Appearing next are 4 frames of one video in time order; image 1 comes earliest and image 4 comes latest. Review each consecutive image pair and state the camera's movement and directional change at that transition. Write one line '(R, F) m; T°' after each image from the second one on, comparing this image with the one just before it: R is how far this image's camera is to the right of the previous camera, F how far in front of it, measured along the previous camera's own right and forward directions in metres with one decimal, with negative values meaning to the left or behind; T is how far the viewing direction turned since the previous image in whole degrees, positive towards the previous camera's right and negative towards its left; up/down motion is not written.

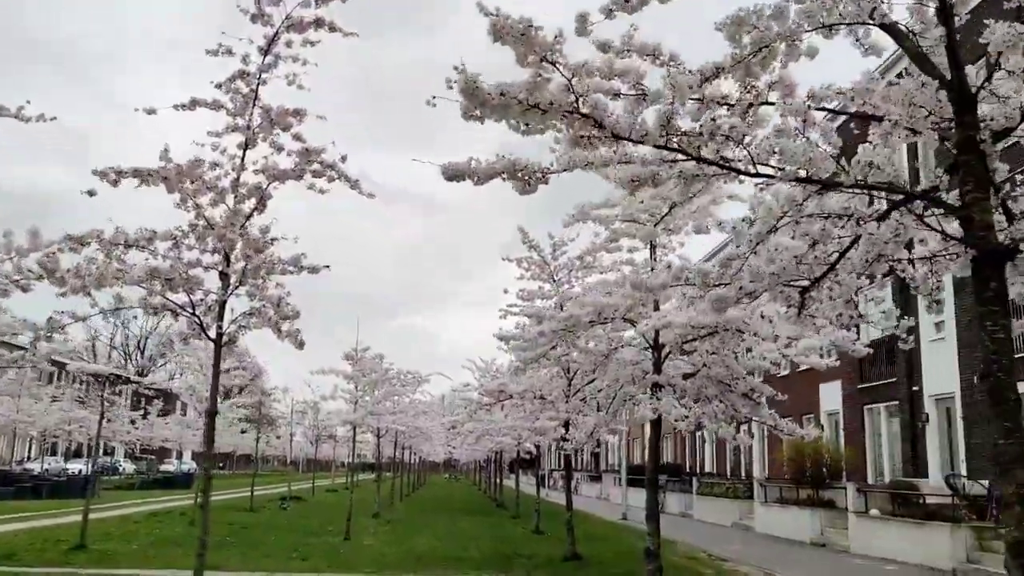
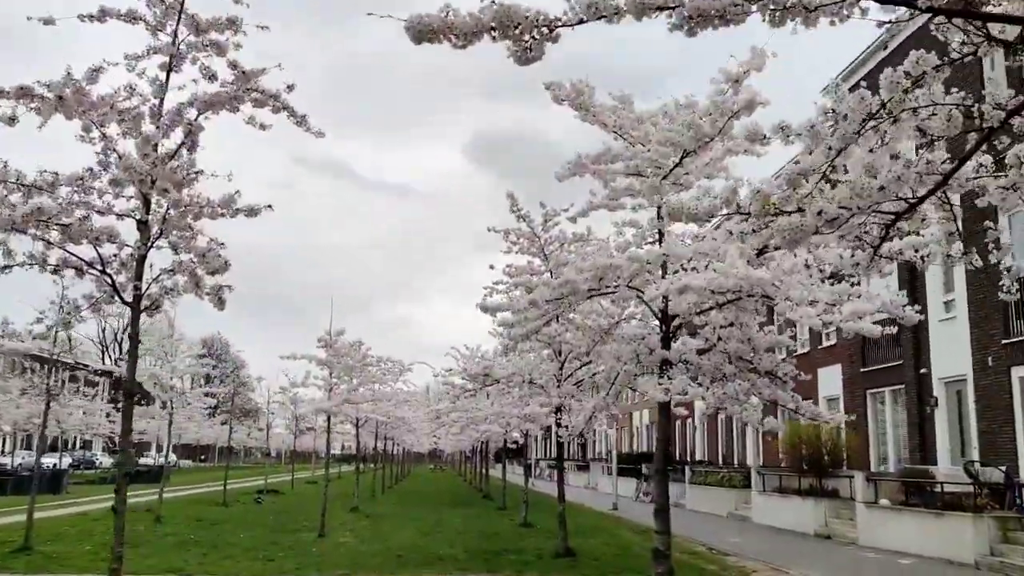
(0.0, +1.2) m; +1°
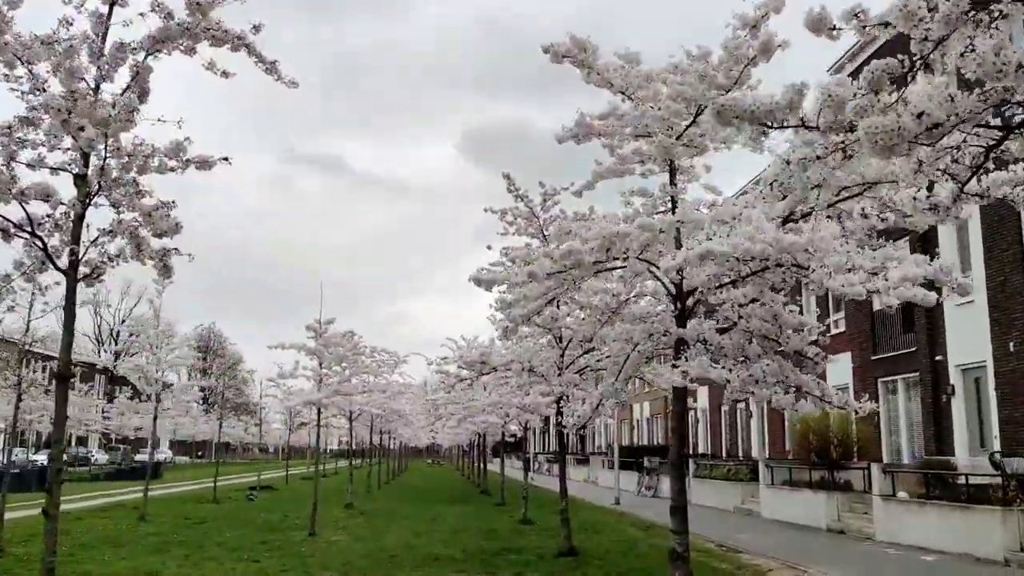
(0.0, +0.8) m; 0°
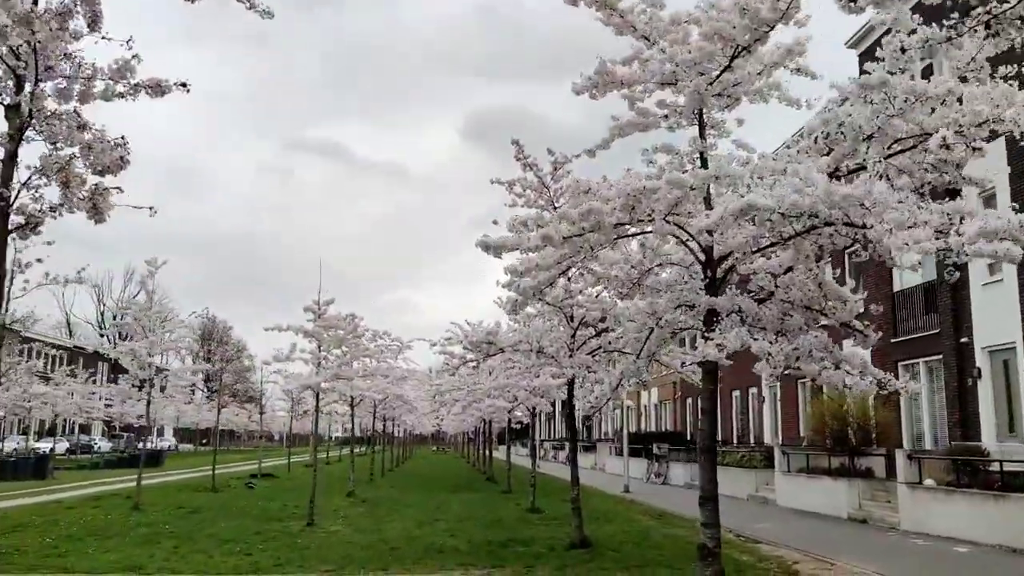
(-0.1, +0.7) m; 0°
